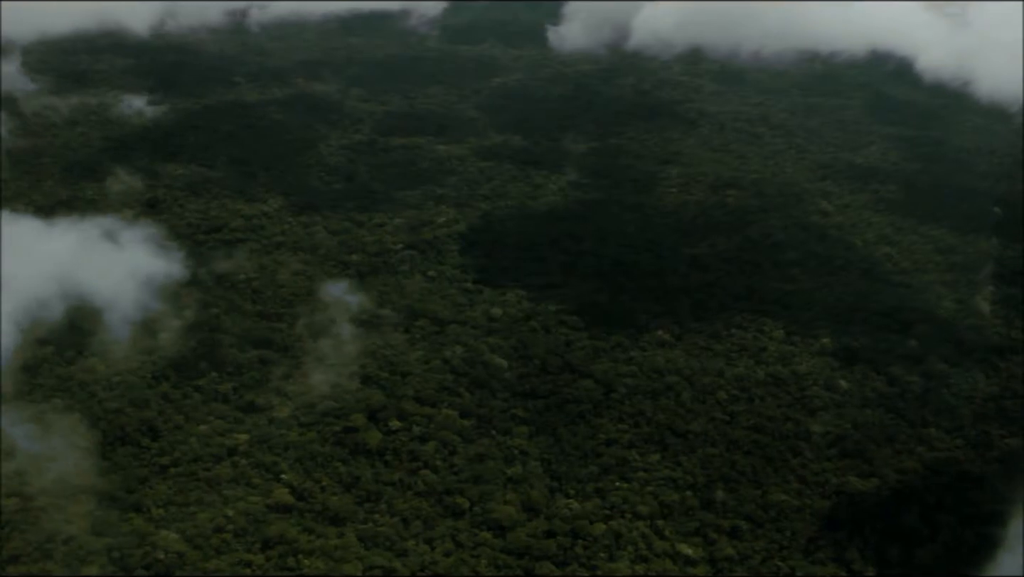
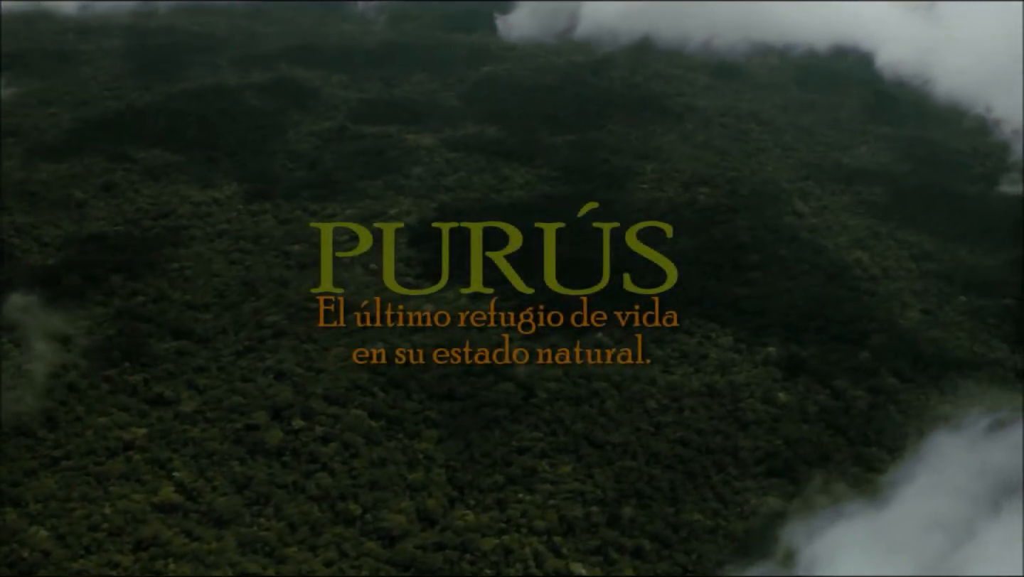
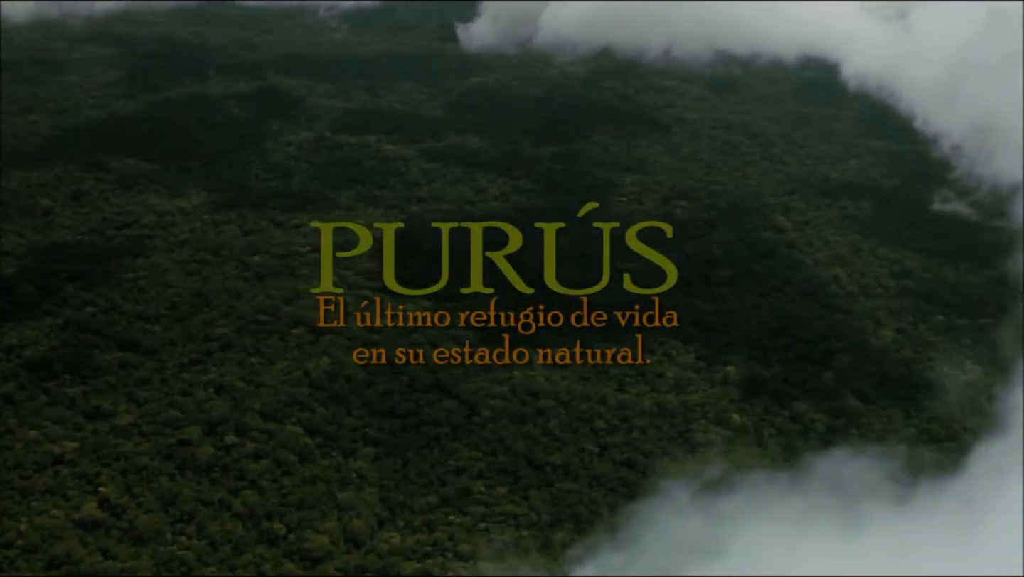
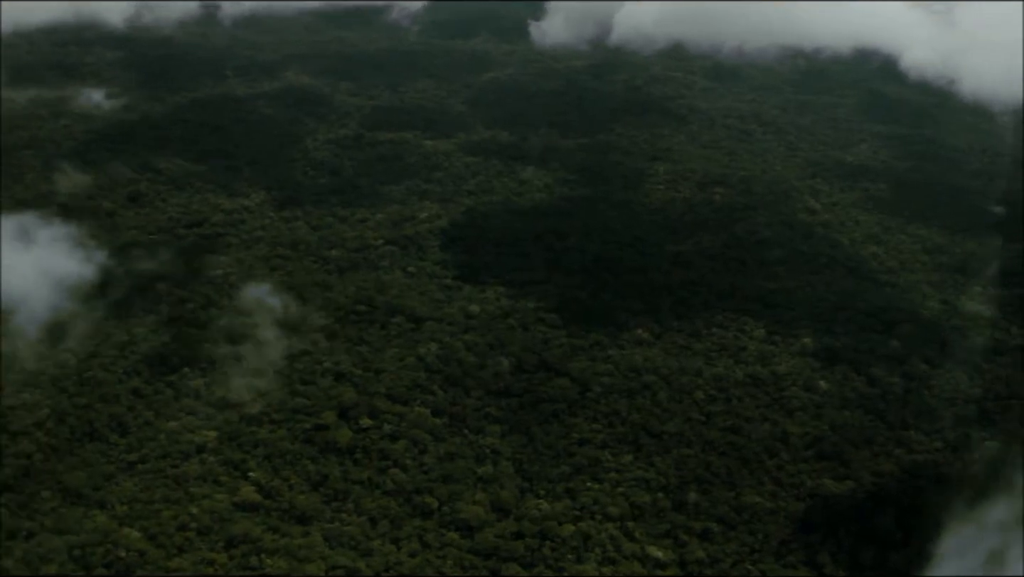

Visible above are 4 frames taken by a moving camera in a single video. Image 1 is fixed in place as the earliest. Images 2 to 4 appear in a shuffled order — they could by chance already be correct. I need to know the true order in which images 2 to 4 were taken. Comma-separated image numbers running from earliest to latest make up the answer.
4, 2, 3
